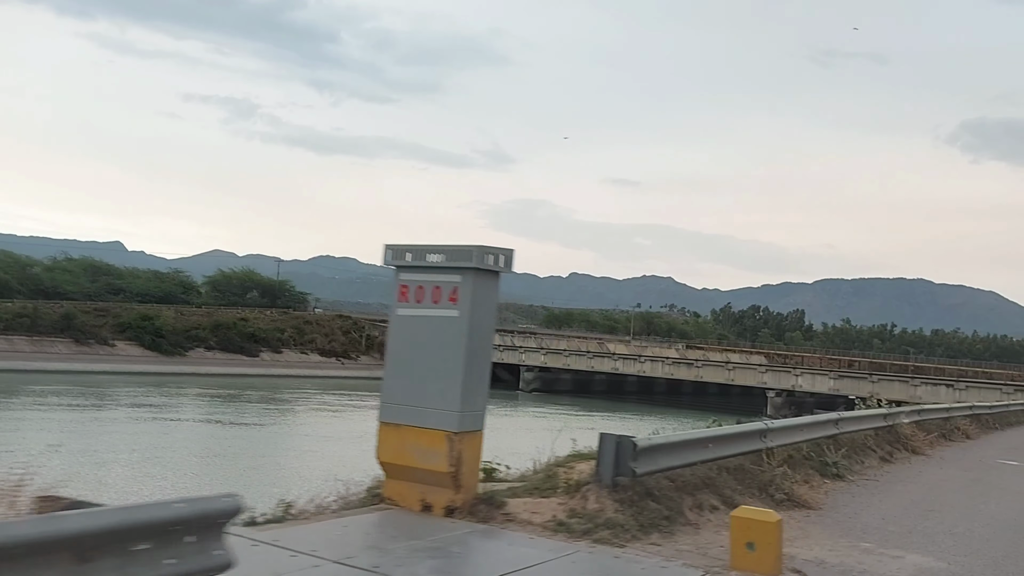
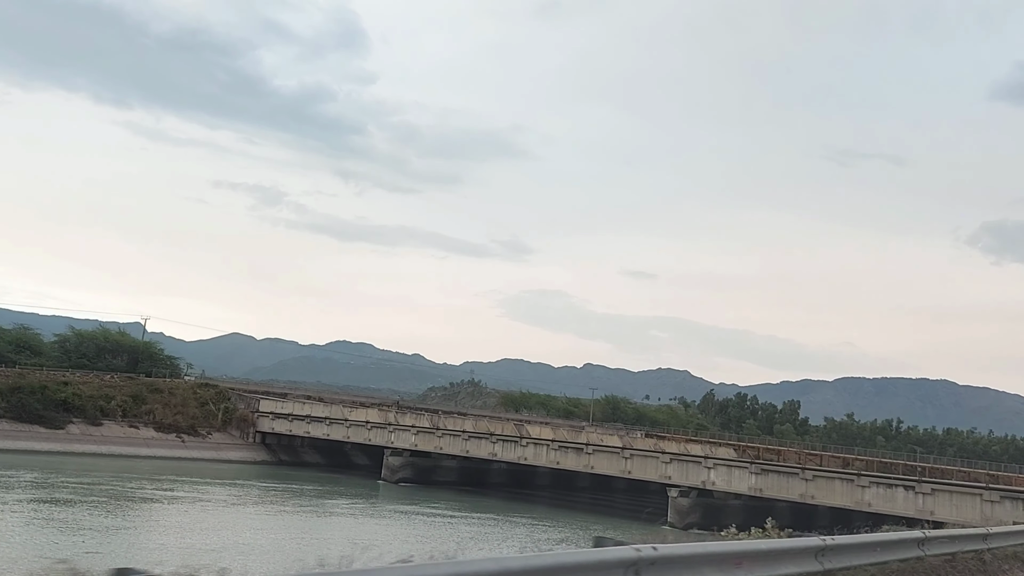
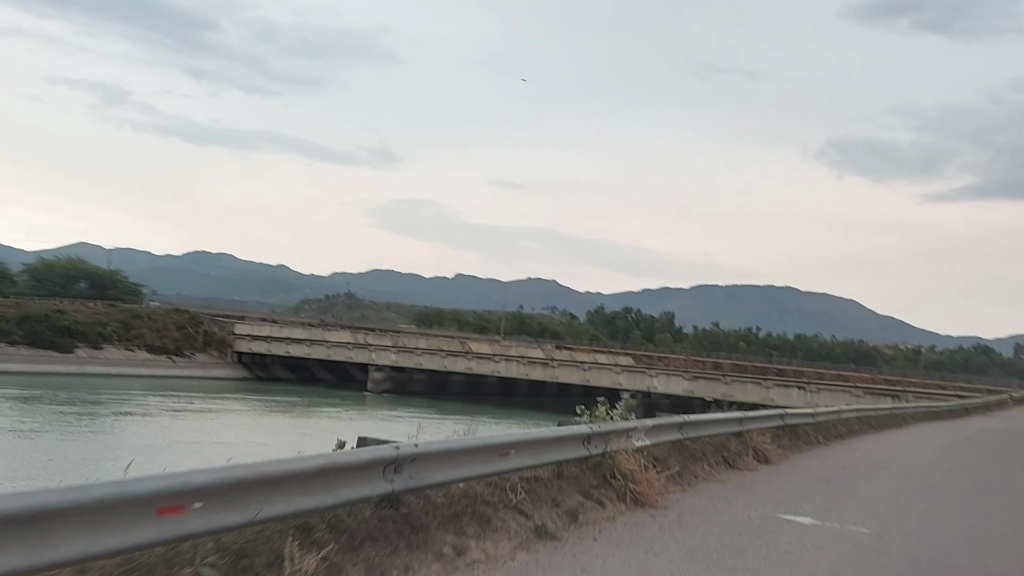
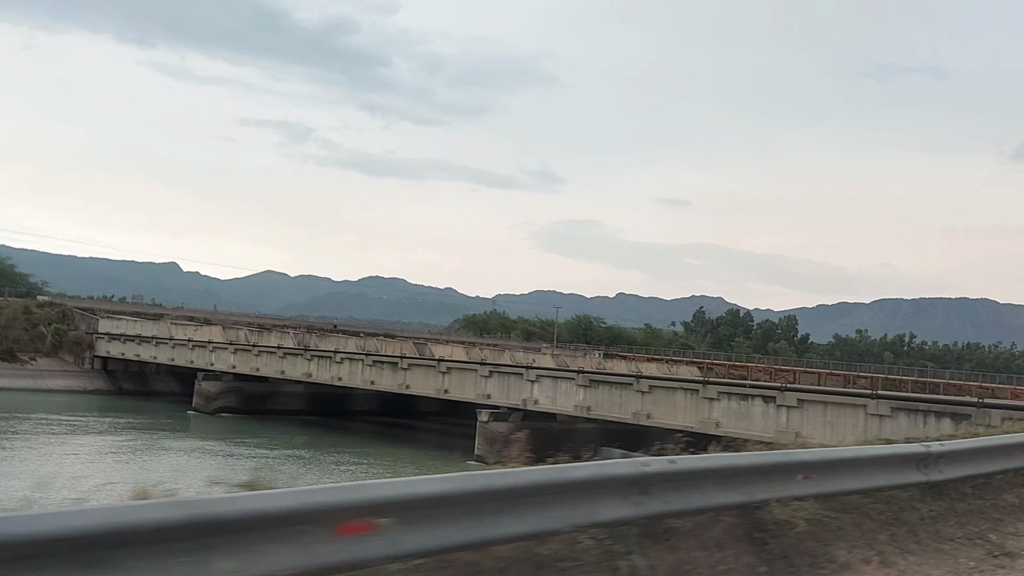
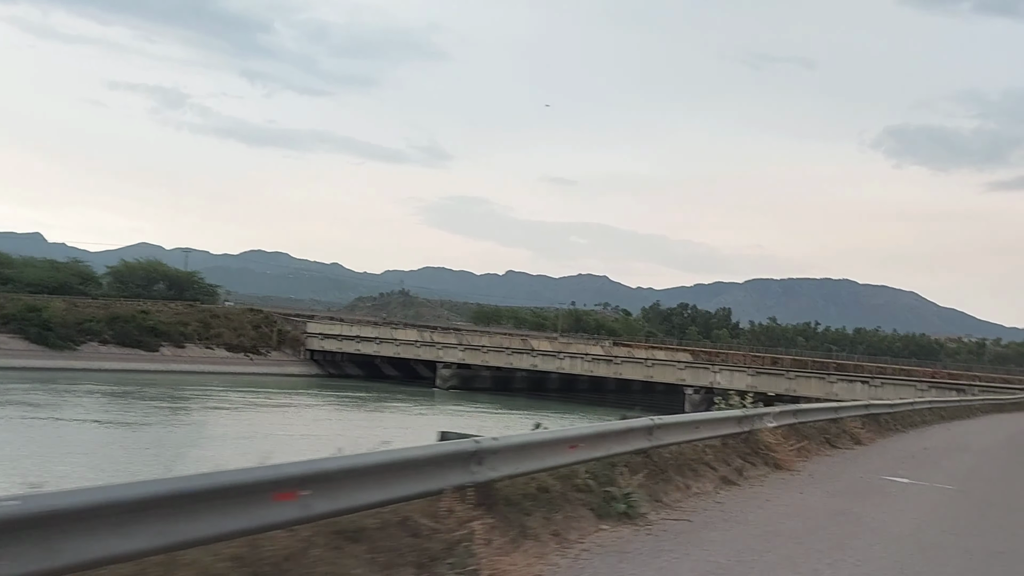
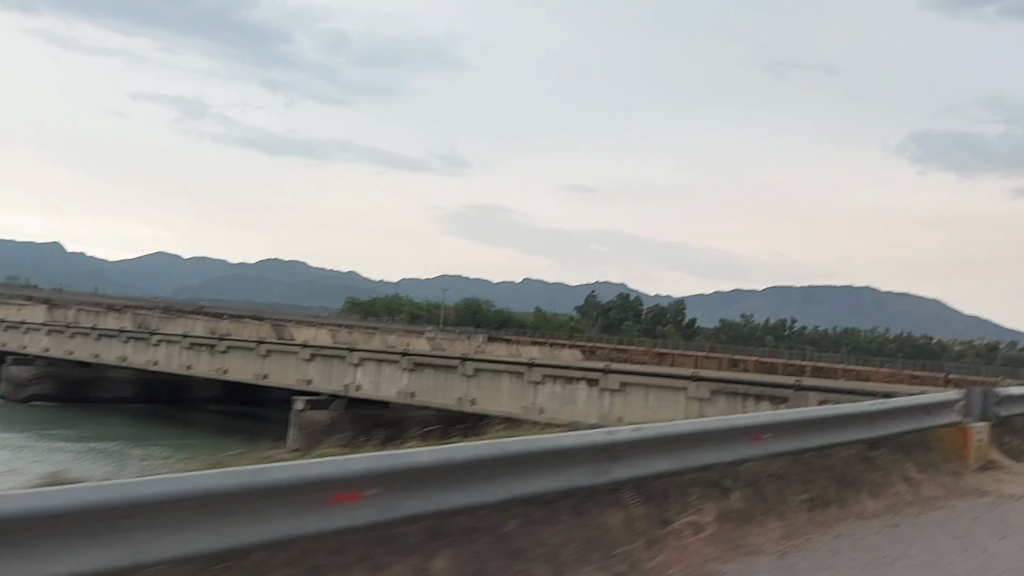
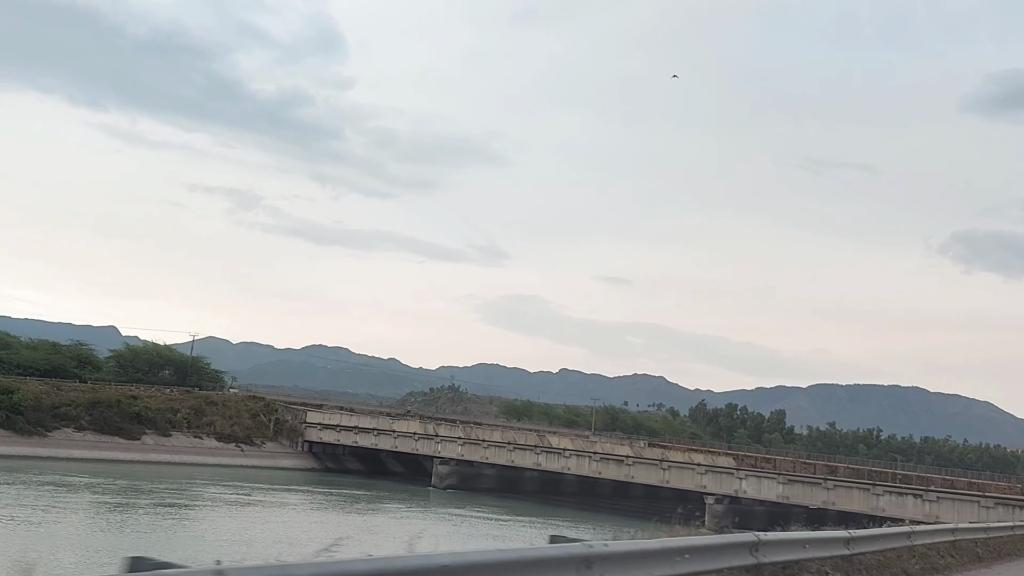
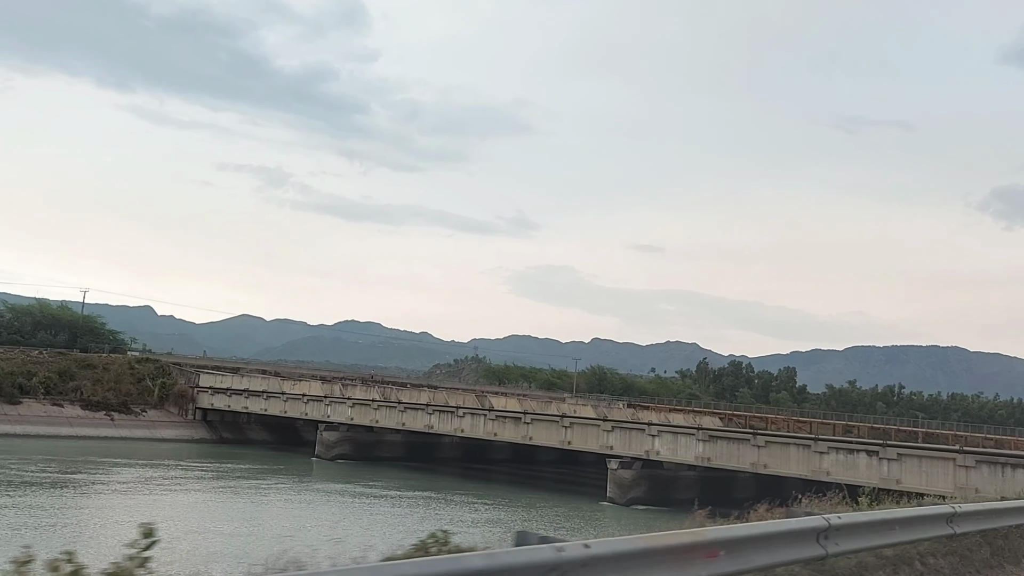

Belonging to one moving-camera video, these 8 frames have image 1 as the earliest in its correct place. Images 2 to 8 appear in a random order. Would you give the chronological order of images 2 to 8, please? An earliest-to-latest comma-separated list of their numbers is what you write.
5, 3, 7, 2, 8, 4, 6
